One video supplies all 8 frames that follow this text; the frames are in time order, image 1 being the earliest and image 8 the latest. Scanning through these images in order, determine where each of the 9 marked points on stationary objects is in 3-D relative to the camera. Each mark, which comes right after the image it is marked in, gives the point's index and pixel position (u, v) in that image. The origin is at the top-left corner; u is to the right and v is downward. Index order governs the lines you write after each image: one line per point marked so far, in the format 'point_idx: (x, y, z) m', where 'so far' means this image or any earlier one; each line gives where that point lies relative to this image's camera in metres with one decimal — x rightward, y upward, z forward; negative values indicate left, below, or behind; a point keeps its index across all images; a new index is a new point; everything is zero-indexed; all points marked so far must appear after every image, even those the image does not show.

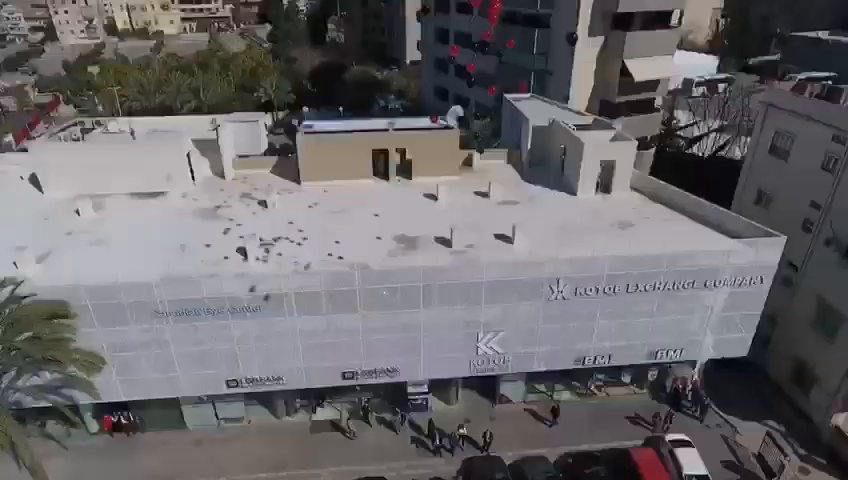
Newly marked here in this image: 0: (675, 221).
0: (+7.0, +0.5, +14.6) m
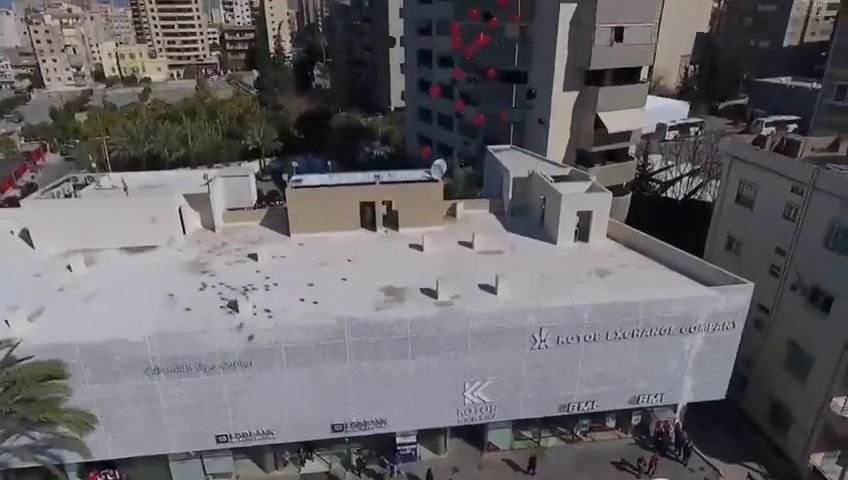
0: (+6.6, -0.8, +15.3) m
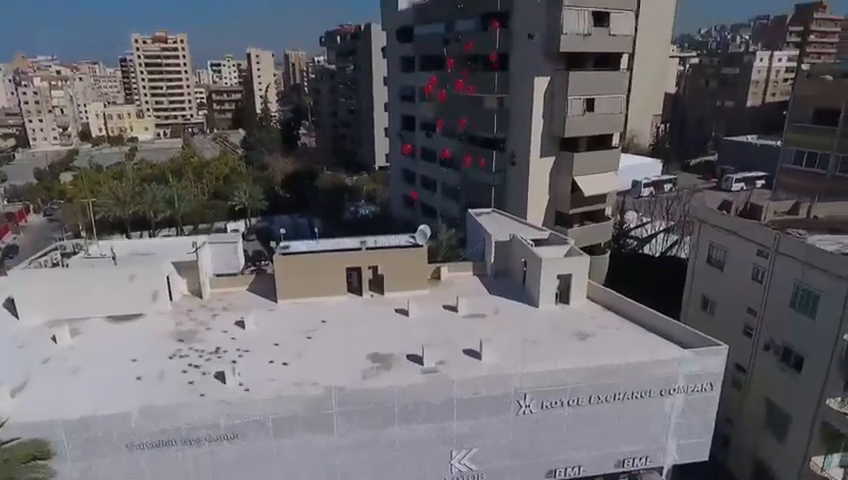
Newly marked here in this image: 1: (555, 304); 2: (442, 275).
0: (+6.2, -2.7, +15.8) m
1: (+4.3, -2.1, +17.3) m
2: (+0.7, -1.3, +19.5) m
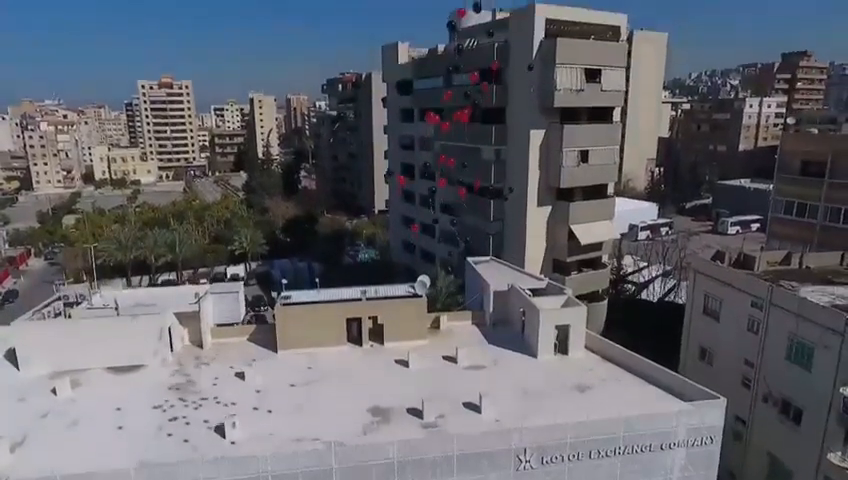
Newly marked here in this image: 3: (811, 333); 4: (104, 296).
0: (+6.1, -4.3, +15.9) m
1: (+4.3, -3.8, +17.5) m
2: (+0.7, -3.2, +19.6) m
3: (+10.5, -2.5, +14.3) m
4: (-11.6, -2.0, +19.1) m
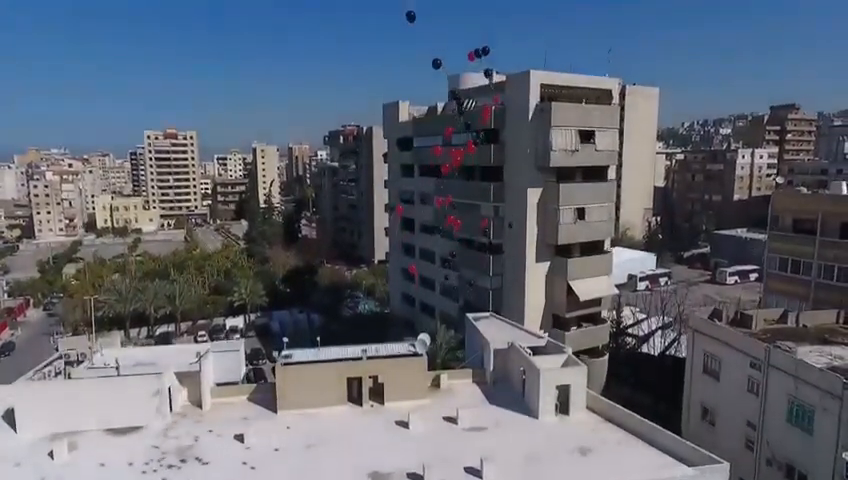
0: (+6.2, -6.1, +15.7) m
1: (+4.3, -5.8, +17.4) m
2: (+0.7, -5.3, +19.6) m
3: (+10.5, -4.2, +14.4) m
4: (-11.6, -4.2, +19.2) m
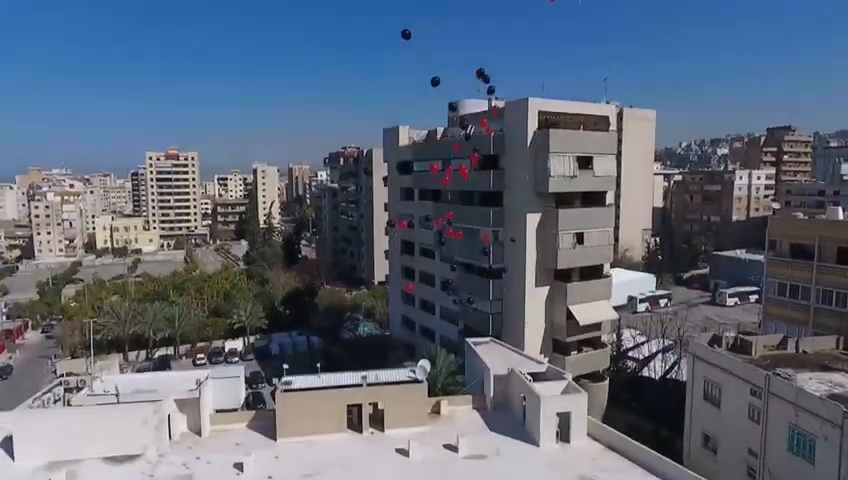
0: (+6.2, -7.0, +15.7) m
1: (+4.3, -6.7, +17.3) m
2: (+0.7, -6.3, +19.5) m
3: (+10.5, -5.0, +14.4) m
4: (-11.6, -5.1, +19.1) m
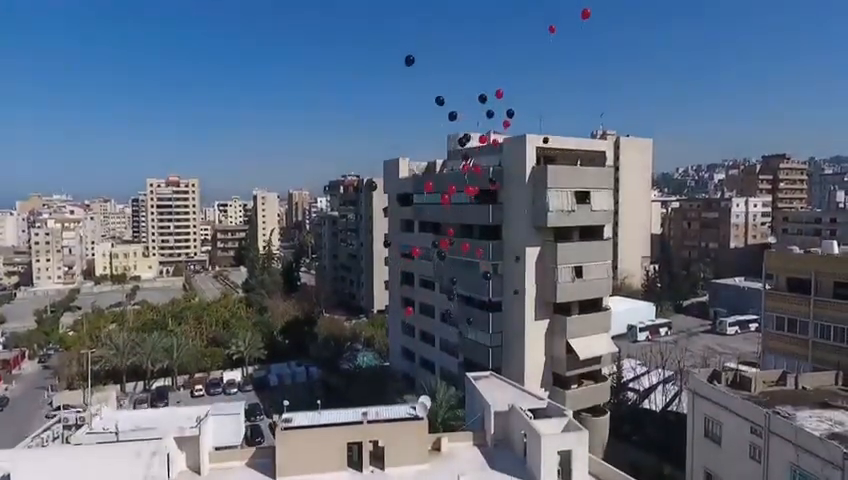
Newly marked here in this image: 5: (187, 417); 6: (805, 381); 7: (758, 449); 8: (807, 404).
0: (+6.2, -8.1, +15.5) m
1: (+4.3, -7.9, +17.2) m
2: (+0.7, -7.6, +19.4) m
3: (+10.6, -6.1, +14.3) m
4: (-11.6, -6.5, +19.1) m
5: (-8.7, -6.5, +19.2) m
6: (+13.9, -5.1, +19.2) m
7: (+10.2, -6.4, +16.1) m
8: (+12.7, -5.4, +17.5) m
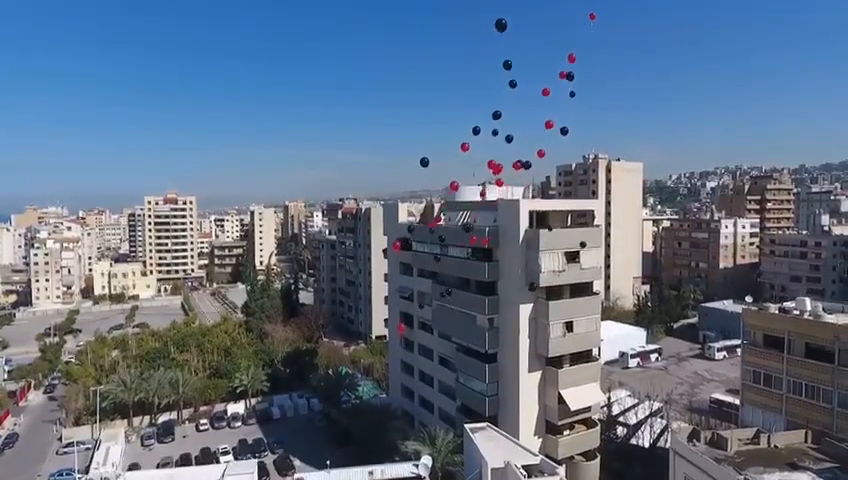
0: (+6.3, -10.8, +17.1) m
1: (+4.4, -10.6, +18.7) m
2: (+0.8, -10.4, +20.9) m
3: (+10.7, -8.8, +15.9) m
4: (-11.5, -9.3, +20.5) m
5: (-8.6, -9.3, +20.7) m
6: (+13.9, -7.9, +20.8) m
7: (+10.3, -9.1, +17.7) m
8: (+12.8, -8.2, +19.1) m
